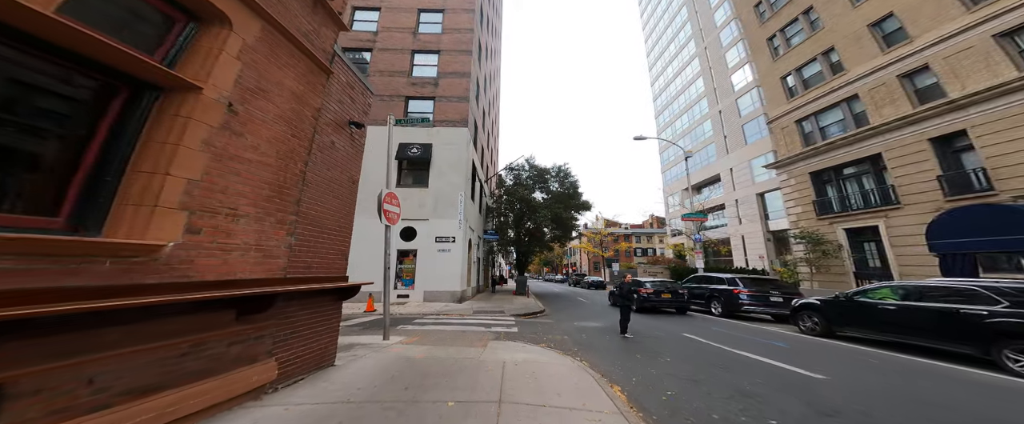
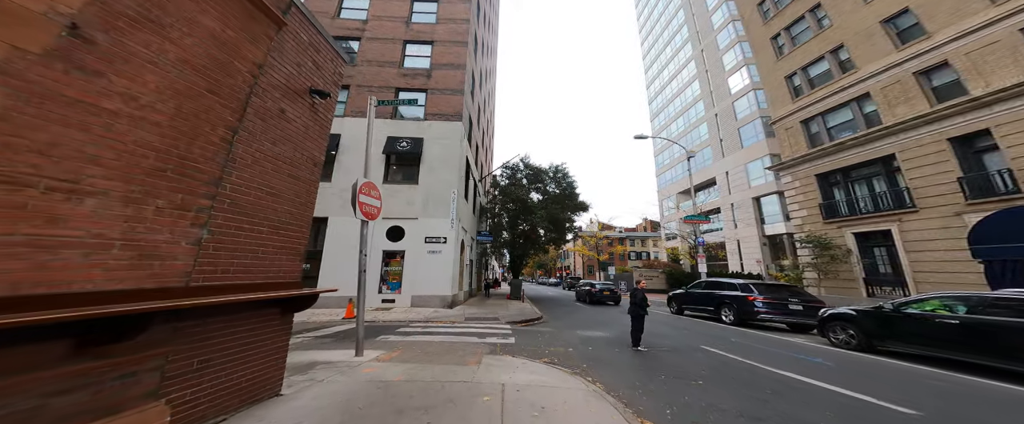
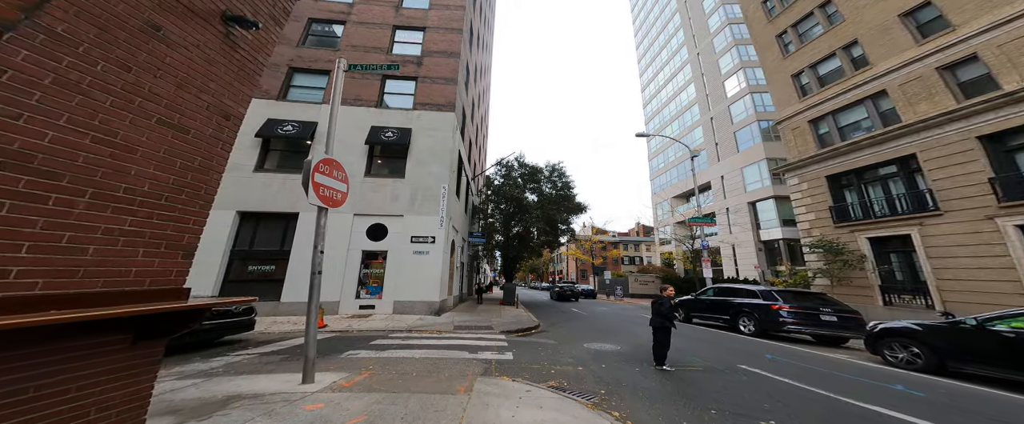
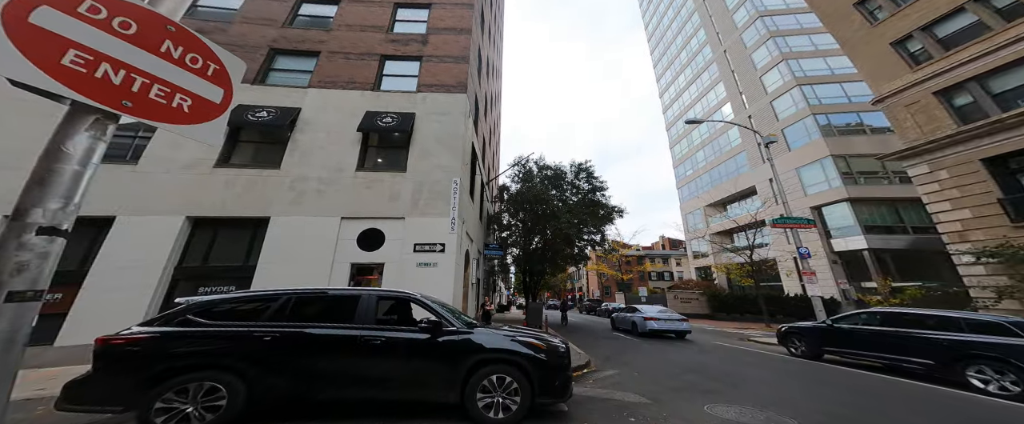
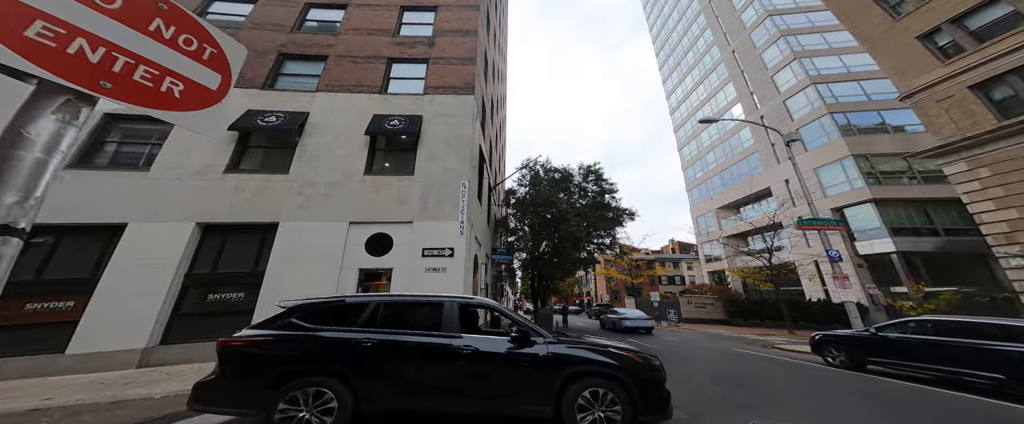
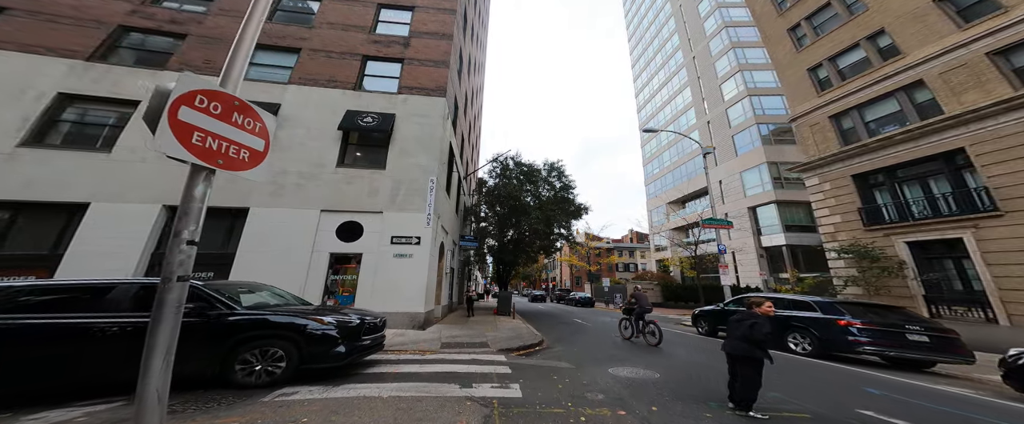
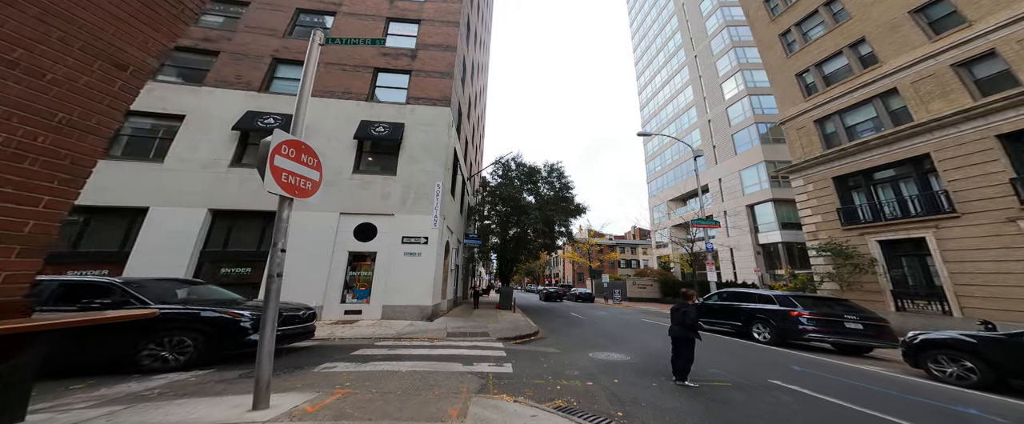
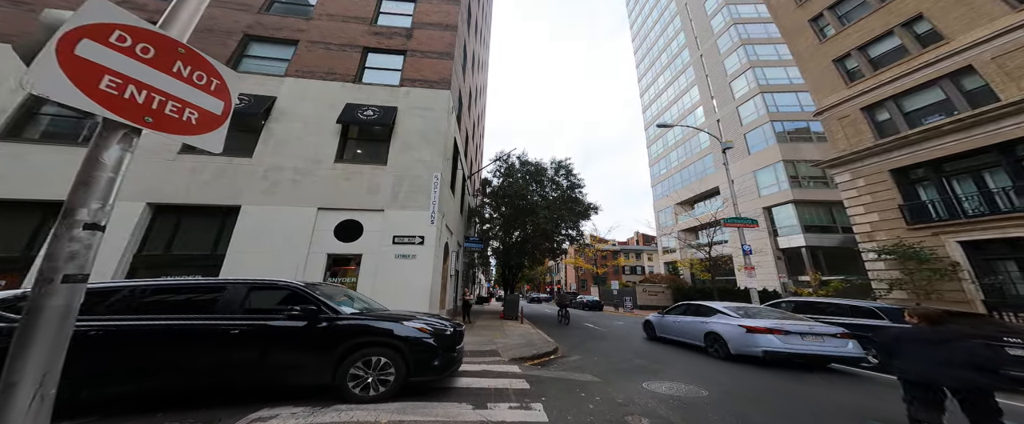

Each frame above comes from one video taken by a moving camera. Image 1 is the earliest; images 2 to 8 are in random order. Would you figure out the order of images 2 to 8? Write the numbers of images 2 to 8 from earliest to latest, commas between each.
2, 3, 7, 6, 8, 4, 5
